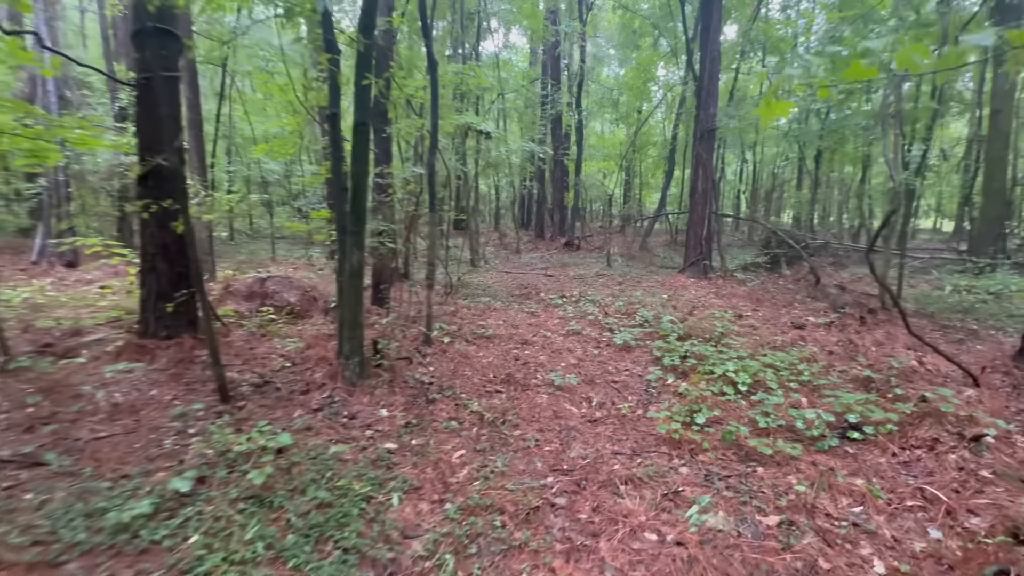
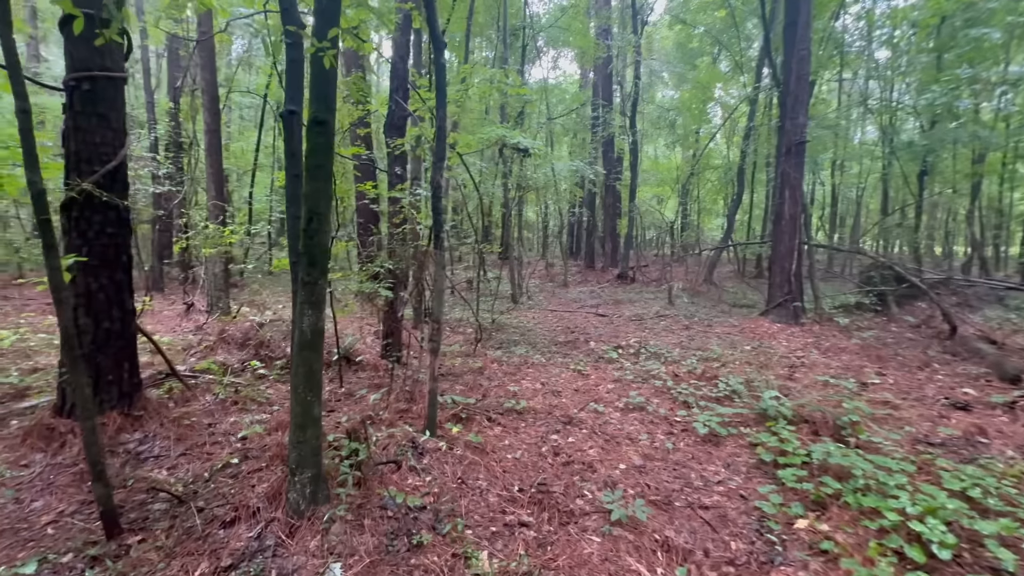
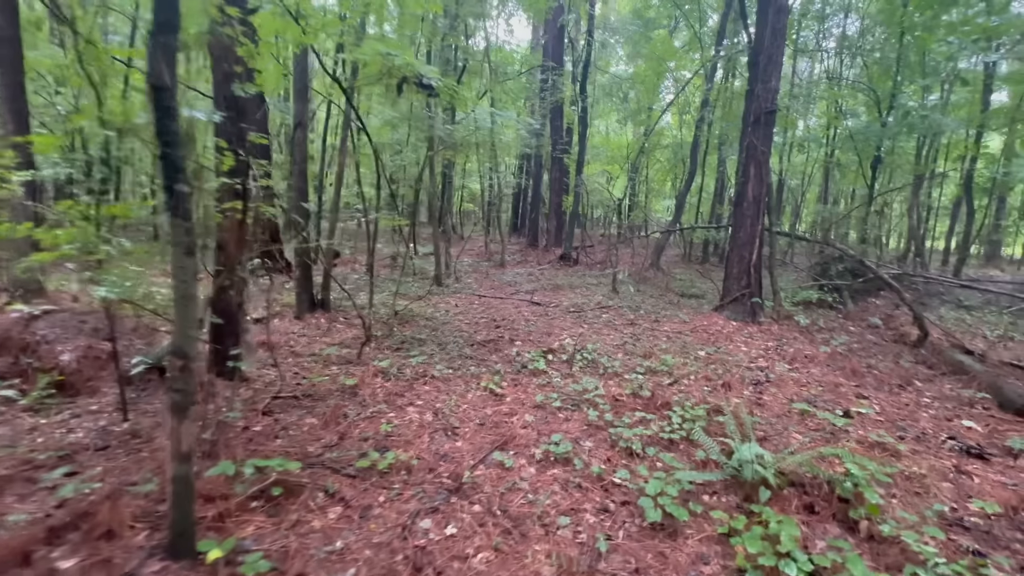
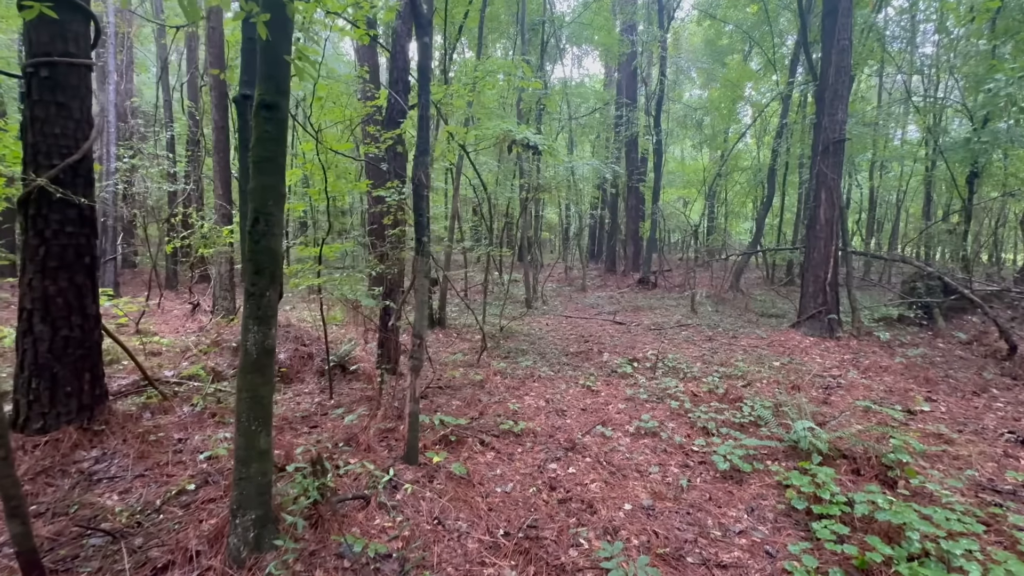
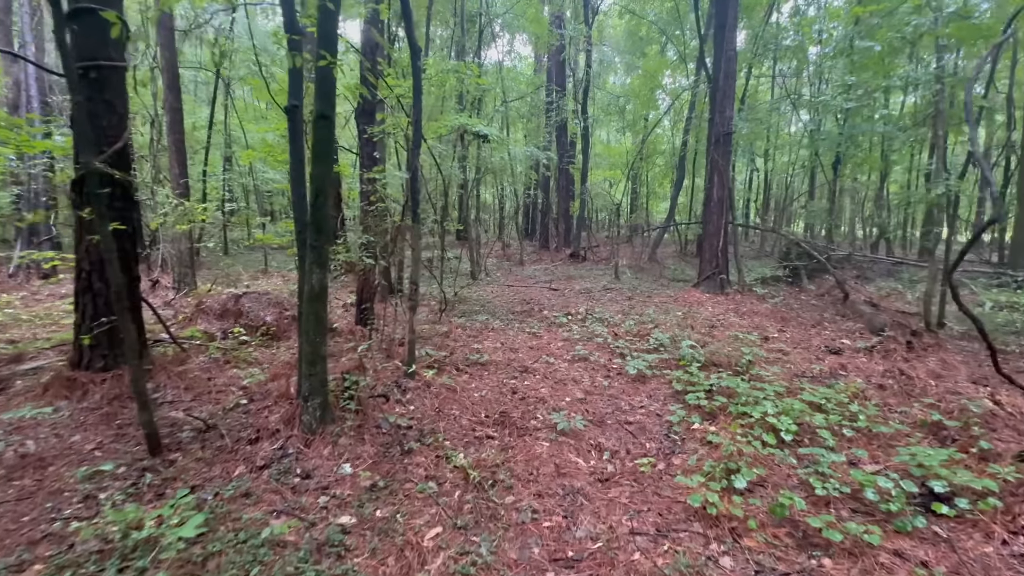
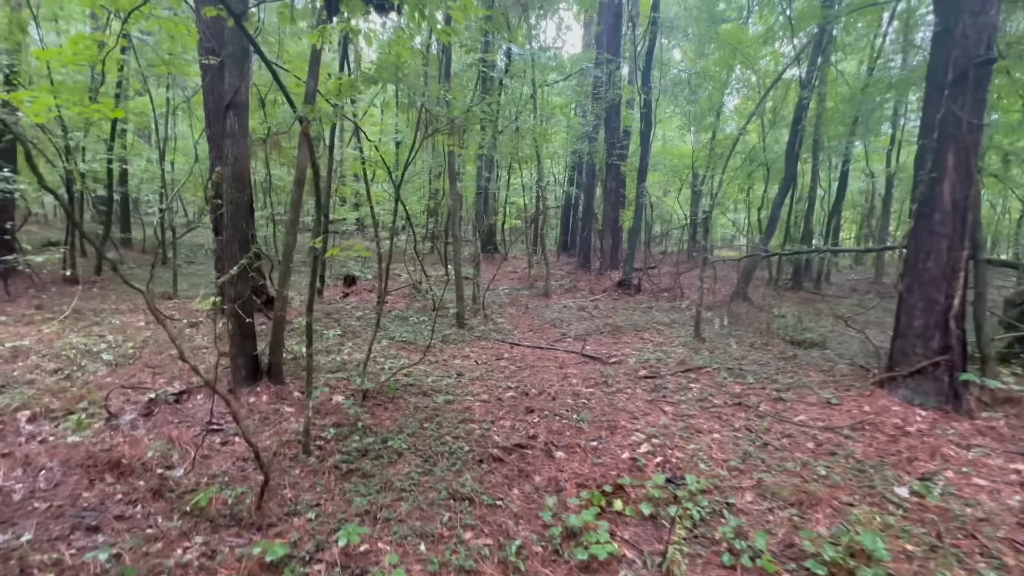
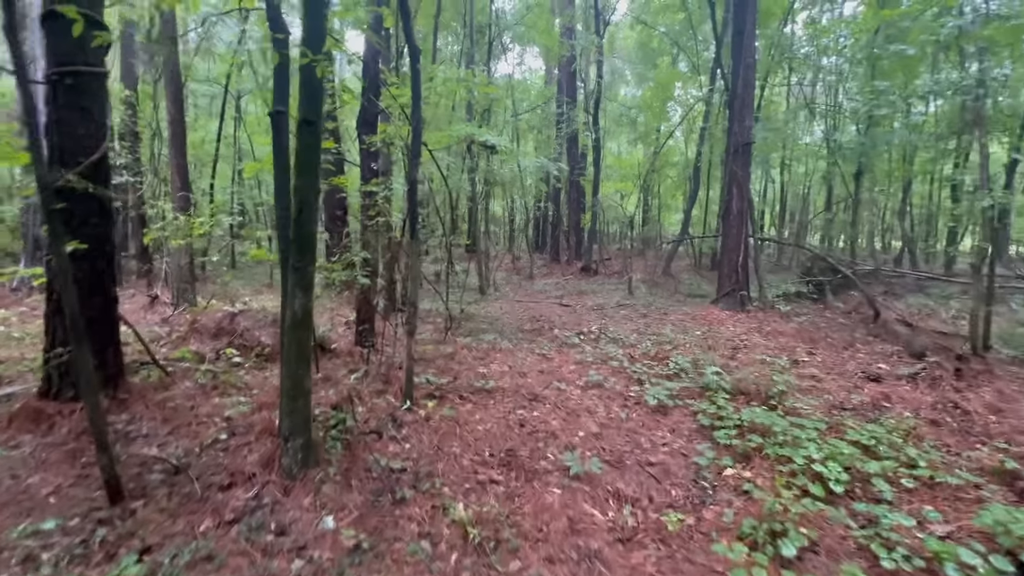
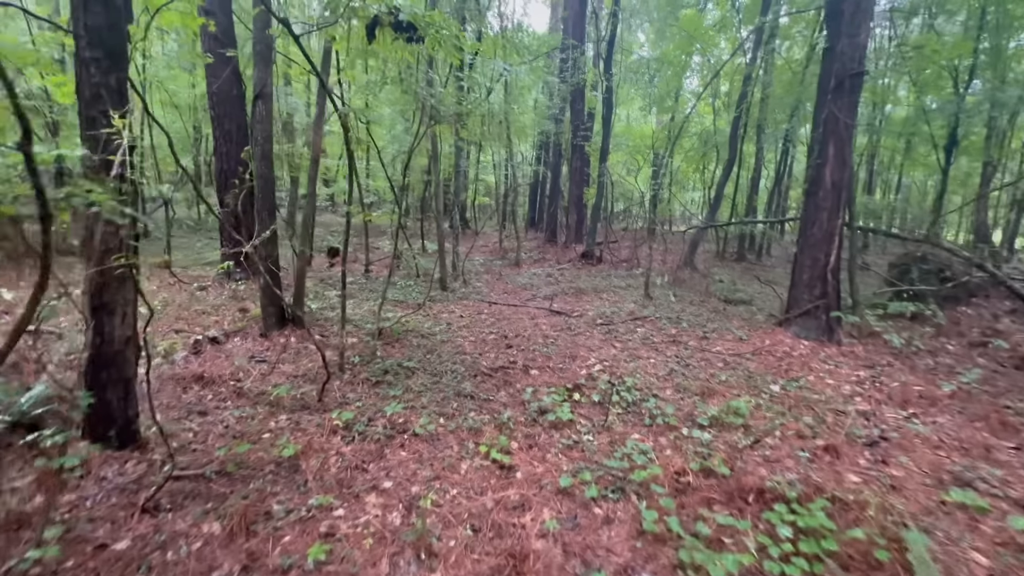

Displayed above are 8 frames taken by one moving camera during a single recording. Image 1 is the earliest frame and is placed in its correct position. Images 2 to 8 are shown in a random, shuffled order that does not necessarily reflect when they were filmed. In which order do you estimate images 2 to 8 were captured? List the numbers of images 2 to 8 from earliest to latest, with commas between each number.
5, 7, 2, 4, 3, 8, 6
